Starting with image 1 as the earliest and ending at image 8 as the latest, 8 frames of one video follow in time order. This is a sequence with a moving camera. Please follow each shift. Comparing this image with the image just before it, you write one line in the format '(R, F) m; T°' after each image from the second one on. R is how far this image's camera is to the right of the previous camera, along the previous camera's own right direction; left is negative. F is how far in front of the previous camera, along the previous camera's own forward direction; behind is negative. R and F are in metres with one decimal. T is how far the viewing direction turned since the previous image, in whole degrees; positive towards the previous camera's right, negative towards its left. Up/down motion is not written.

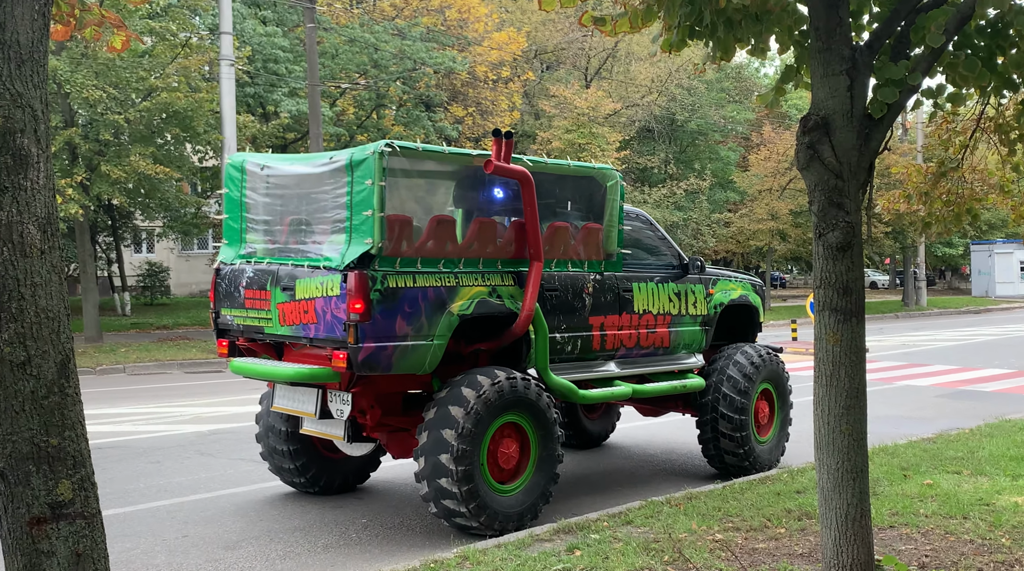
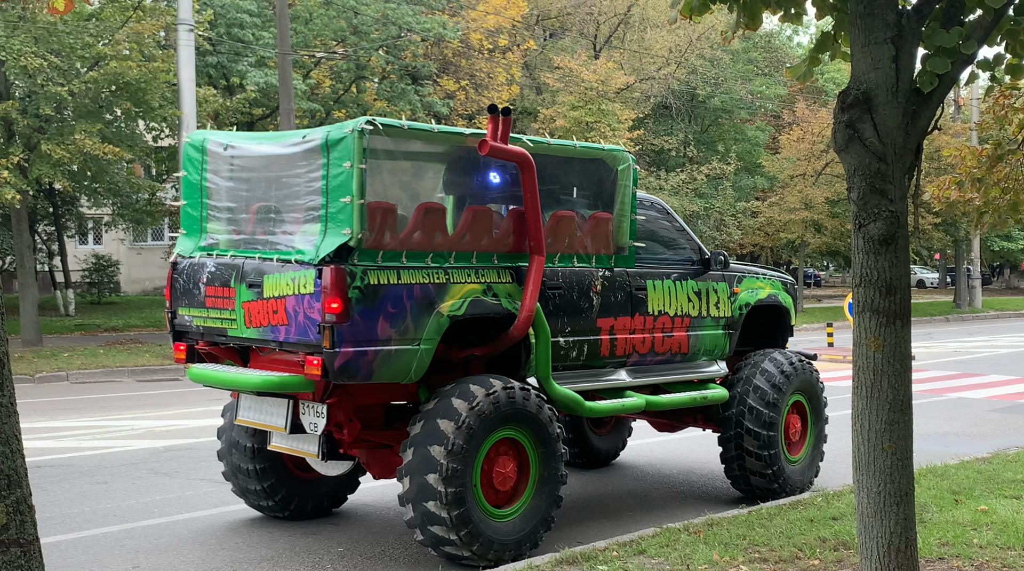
(+0.1, +1.0) m; 0°
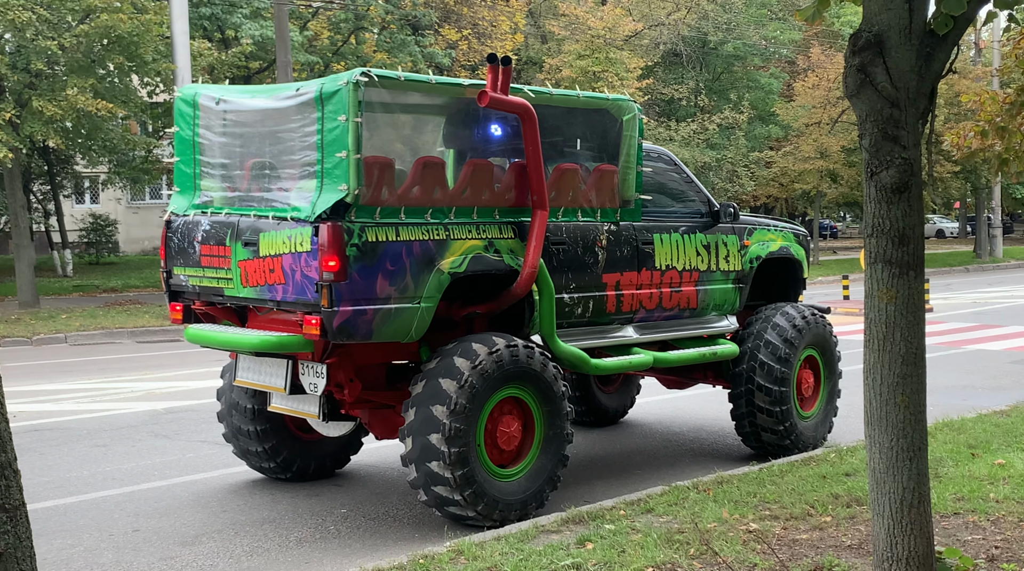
(0.0, +0.2) m; 0°
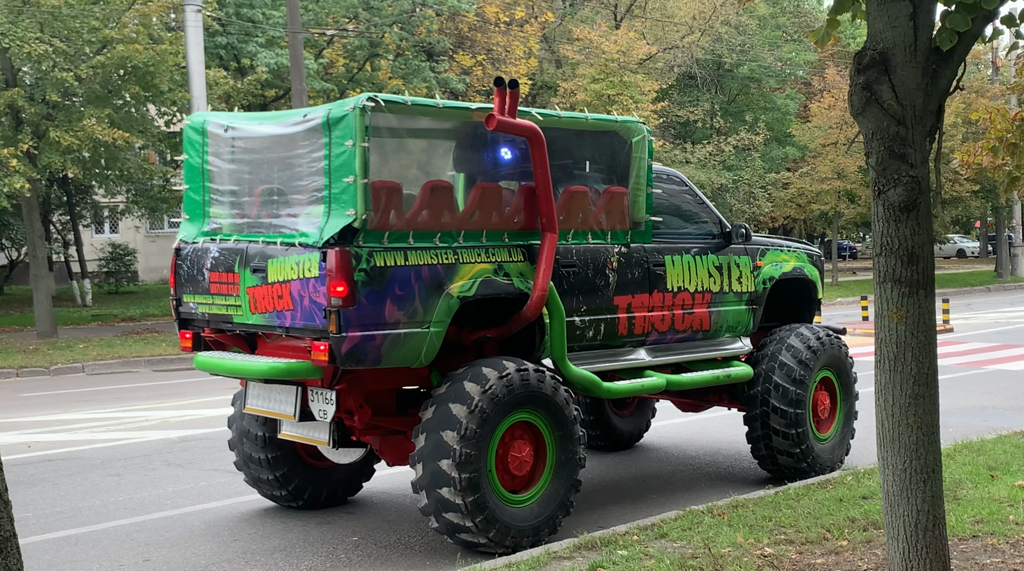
(+0.1, 0.0) m; -1°
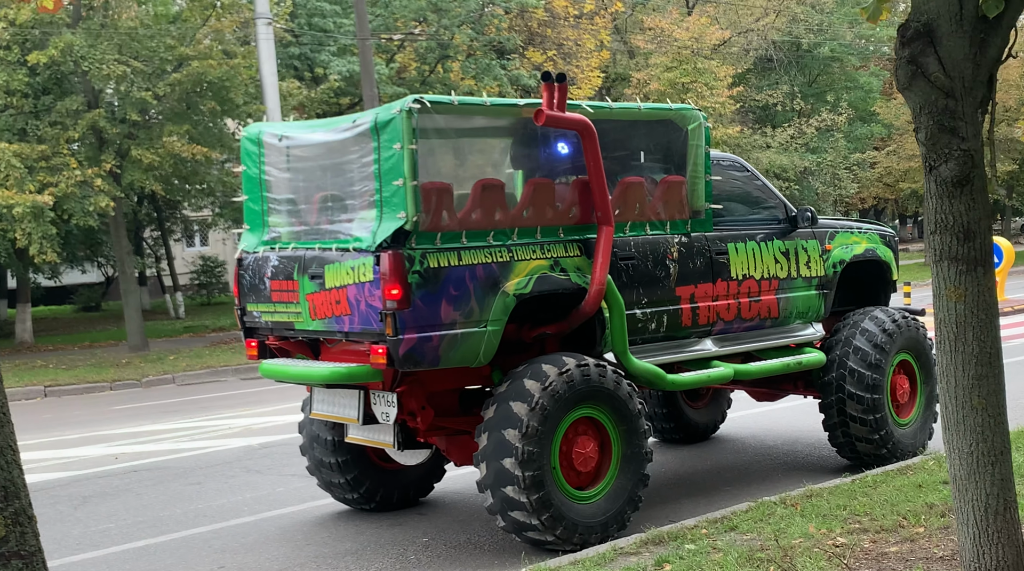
(+0.2, +0.1) m; -4°
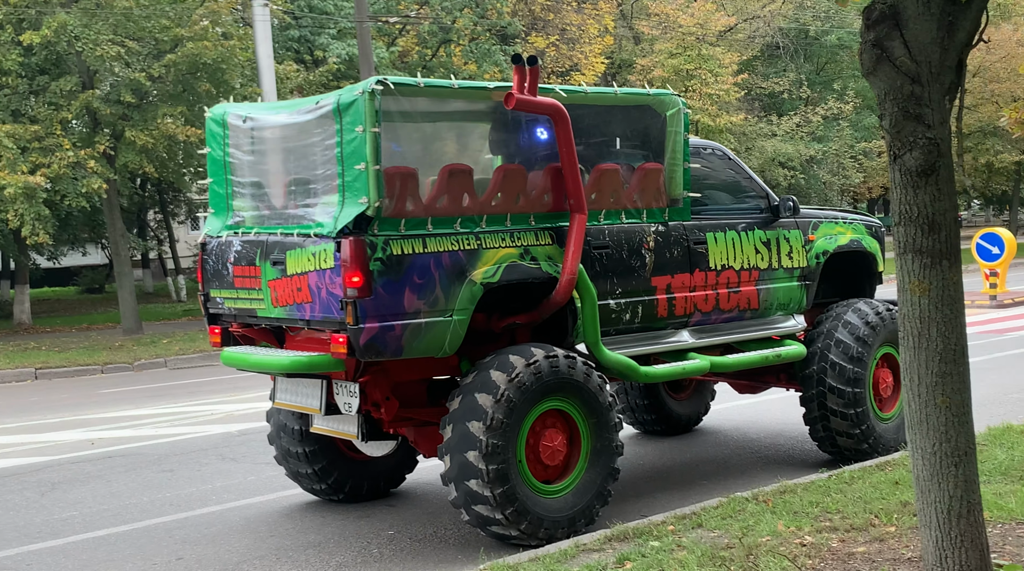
(+0.2, +0.2) m; 0°
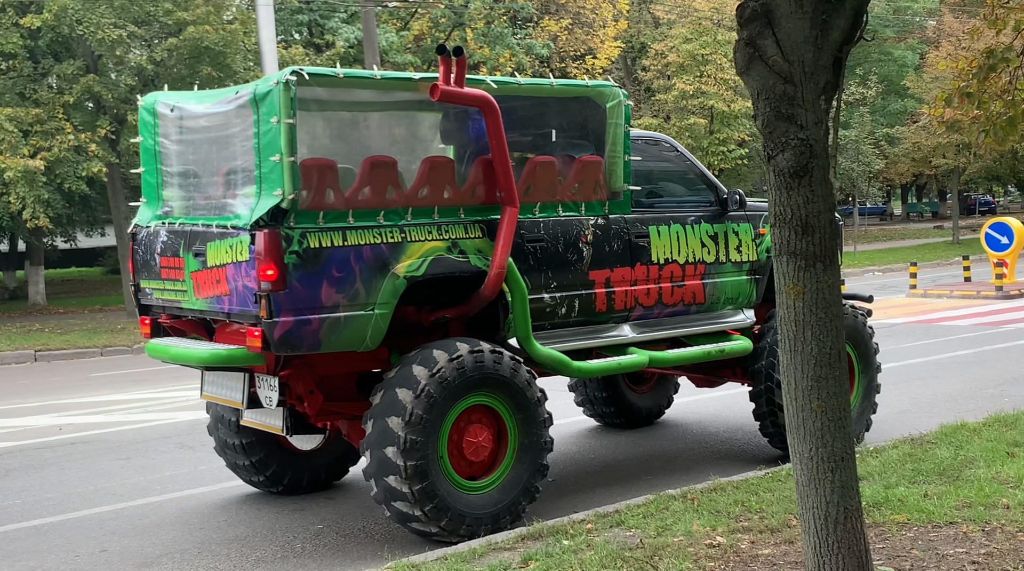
(+0.7, +0.1) m; -2°
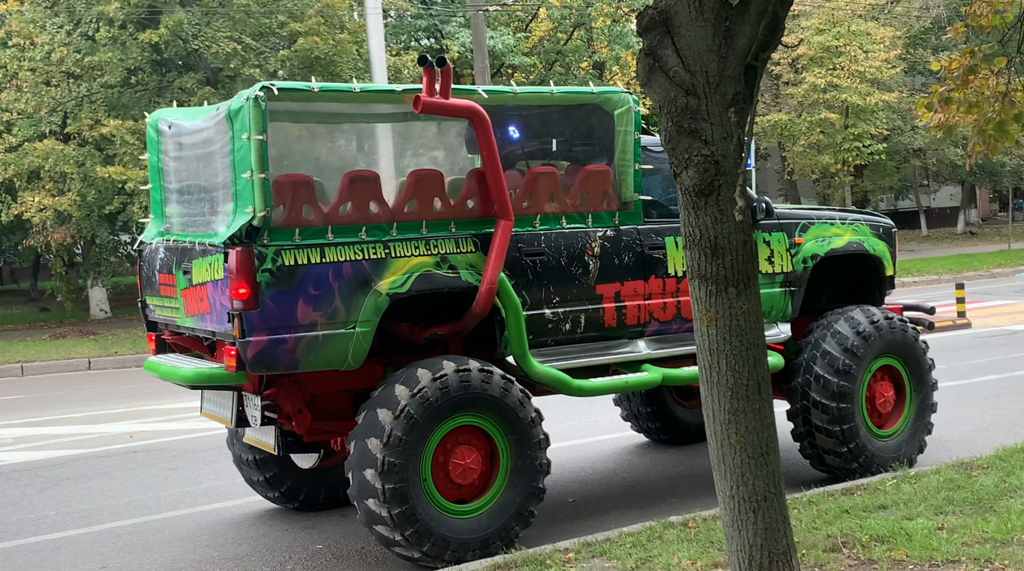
(+1.0, +0.3) m; -8°
